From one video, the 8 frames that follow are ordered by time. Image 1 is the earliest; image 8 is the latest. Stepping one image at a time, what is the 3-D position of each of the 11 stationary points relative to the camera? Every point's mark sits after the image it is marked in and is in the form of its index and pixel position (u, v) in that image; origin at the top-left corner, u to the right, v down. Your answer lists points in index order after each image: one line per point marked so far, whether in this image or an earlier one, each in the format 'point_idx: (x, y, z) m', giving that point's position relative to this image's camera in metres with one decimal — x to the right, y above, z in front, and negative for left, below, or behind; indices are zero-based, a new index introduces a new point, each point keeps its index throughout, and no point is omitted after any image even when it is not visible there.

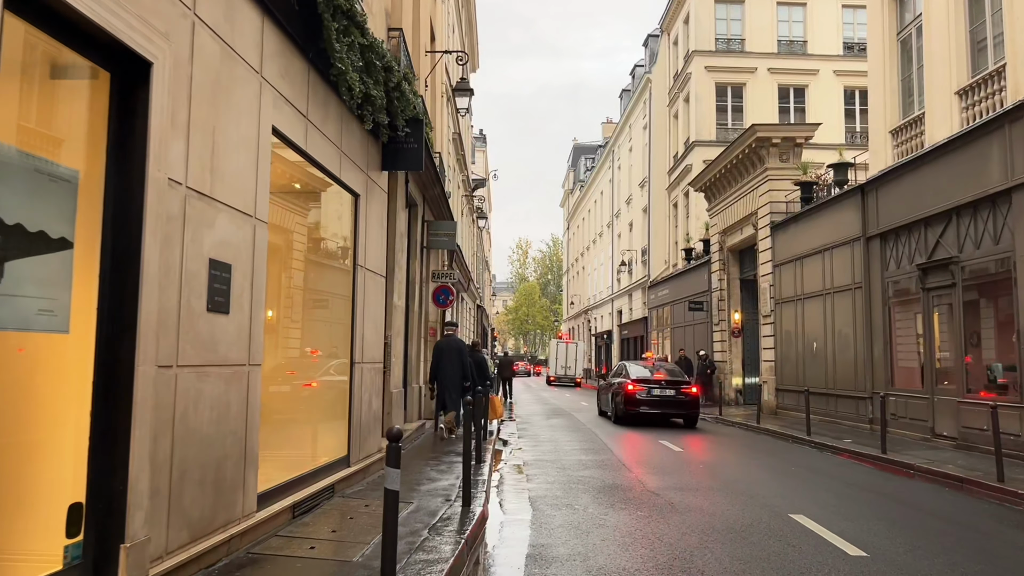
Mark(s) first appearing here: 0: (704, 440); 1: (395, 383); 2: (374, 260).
0: (+3.8, -2.9, +15.1) m
1: (-1.7, -1.4, +11.3) m
2: (-1.5, +0.3, +8.5) m
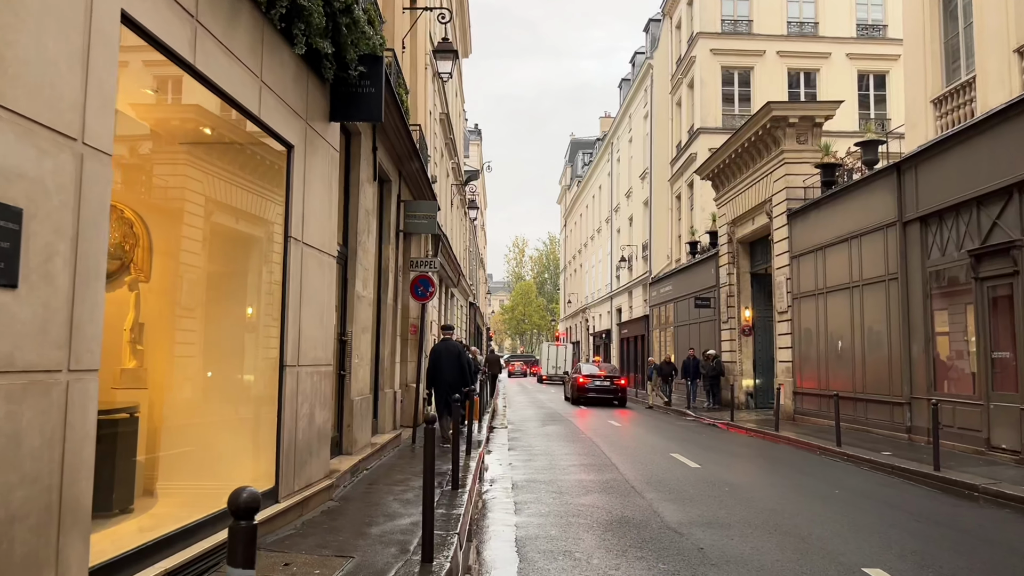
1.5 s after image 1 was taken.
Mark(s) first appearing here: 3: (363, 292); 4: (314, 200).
0: (+3.6, -2.8, +13.2) m
1: (-1.8, -1.2, +9.4) m
2: (-1.7, +0.4, +6.7) m
3: (-1.8, -0.1, +9.6) m
4: (-1.7, +0.7, +6.6) m
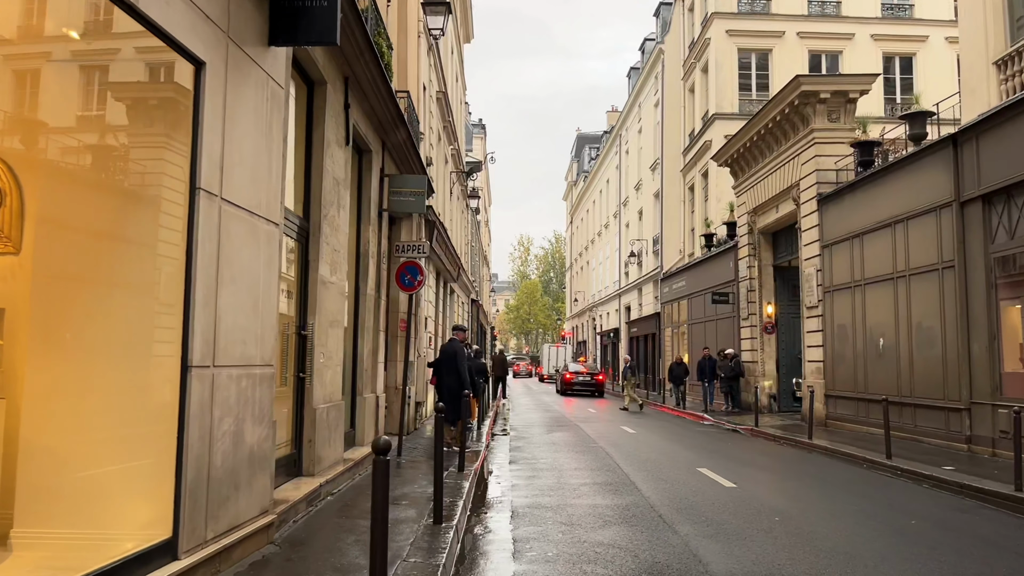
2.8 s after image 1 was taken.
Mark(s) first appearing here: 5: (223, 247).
0: (+3.6, -2.6, +11.5) m
1: (-1.8, -1.1, +7.7) m
2: (-1.7, +0.6, +5.0) m
3: (-1.8, +0.1, +7.9) m
4: (-1.7, +0.9, +4.9) m
5: (-1.7, +0.2, +4.6) m
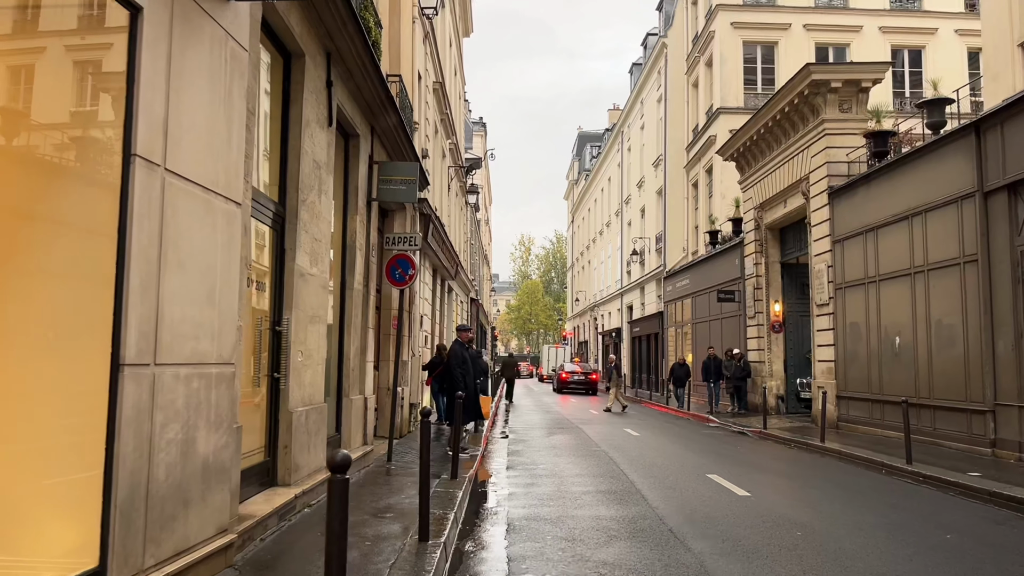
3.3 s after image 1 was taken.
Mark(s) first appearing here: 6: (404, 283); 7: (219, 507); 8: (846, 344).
0: (+3.6, -2.5, +10.9) m
1: (-1.9, -1.0, +7.1) m
2: (-1.7, +0.7, +4.3) m
3: (-1.9, +0.2, +7.3) m
4: (-1.7, +1.0, +4.3) m
5: (-1.8, +0.3, +4.0) m
6: (-1.4, +0.1, +9.9) m
7: (-1.7, -1.3, +4.6) m
8: (+6.7, -1.1, +15.7) m
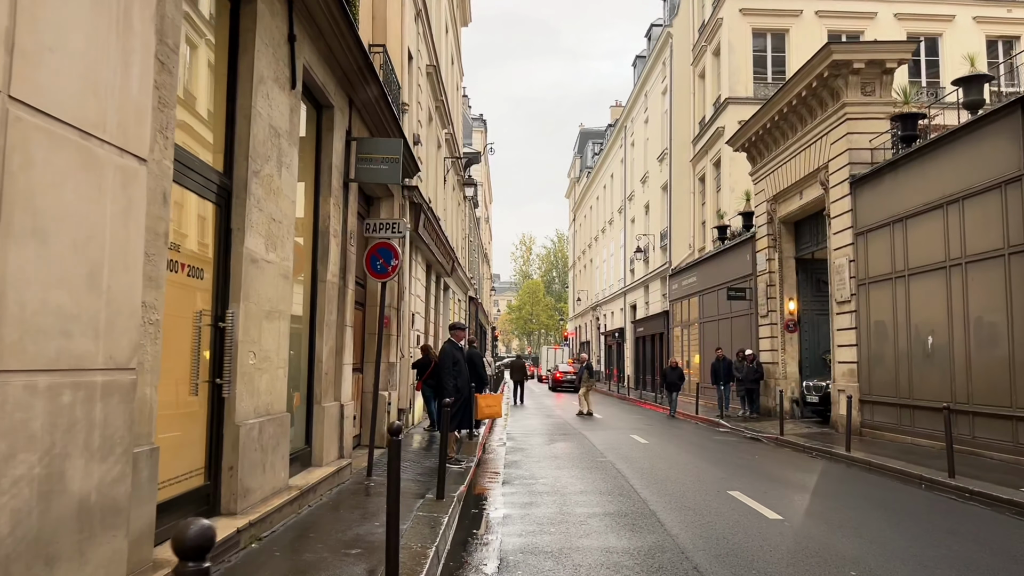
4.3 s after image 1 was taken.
0: (+3.5, -2.4, +9.7) m
1: (-1.9, -0.9, +6.0) m
2: (-1.8, +0.8, +3.2) m
3: (-1.9, +0.2, +6.2) m
4: (-1.8, +1.1, +3.2) m
5: (-1.8, +0.4, +2.8) m
6: (-1.4, +0.1, +8.8) m
7: (-1.8, -1.2, +3.4) m
8: (+6.7, -1.1, +14.6) m
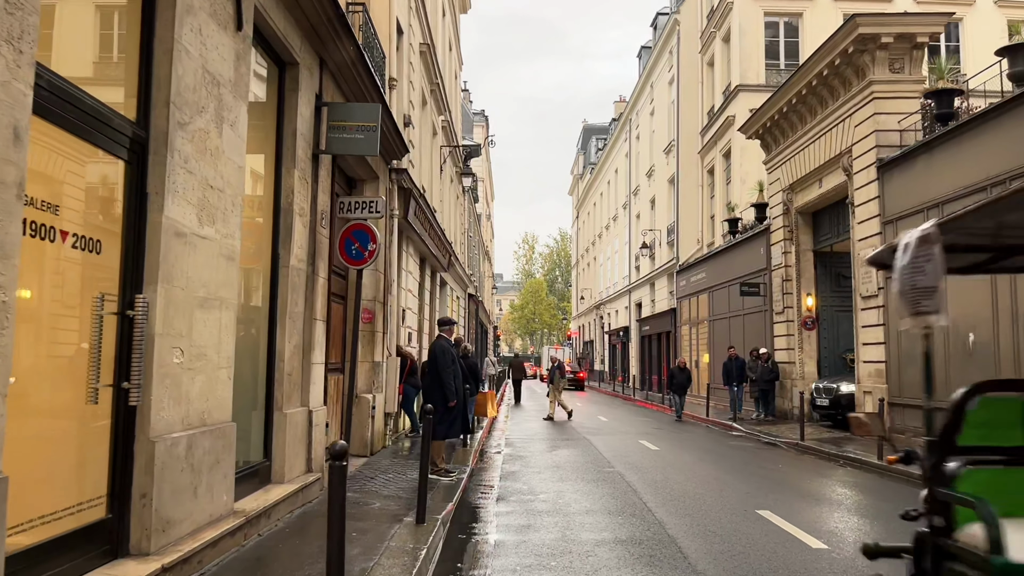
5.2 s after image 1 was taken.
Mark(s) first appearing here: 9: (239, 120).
0: (+3.5, -2.3, +8.6) m
1: (-2.0, -0.8, +4.8) m
2: (-1.8, +0.9, +2.1) m
3: (-2.0, +0.4, +5.0) m
4: (-1.9, +1.2, +2.0) m
5: (-1.9, +0.5, +1.7) m
6: (-1.5, +0.3, +7.7) m
7: (-1.8, -1.1, +2.3) m
8: (+6.7, -0.9, +13.4) m
9: (-1.9, +1.2, +5.5) m
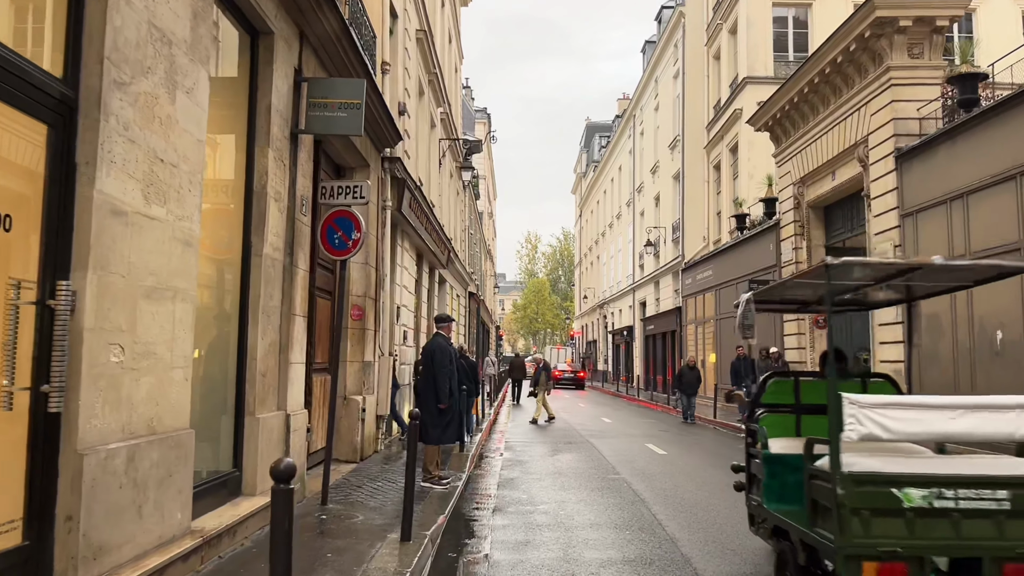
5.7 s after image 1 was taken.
0: (+3.5, -2.3, +7.9) m
1: (-2.0, -0.7, +4.2) m
2: (-1.9, +0.9, +1.4) m
3: (-2.0, +0.4, +4.4) m
4: (-1.9, +1.2, +1.4) m
5: (-1.9, +0.6, +1.0) m
6: (-1.5, +0.3, +7.0) m
7: (-1.9, -1.0, +1.7) m
8: (+6.7, -0.9, +12.7) m
9: (-2.0, +1.3, +4.9) m
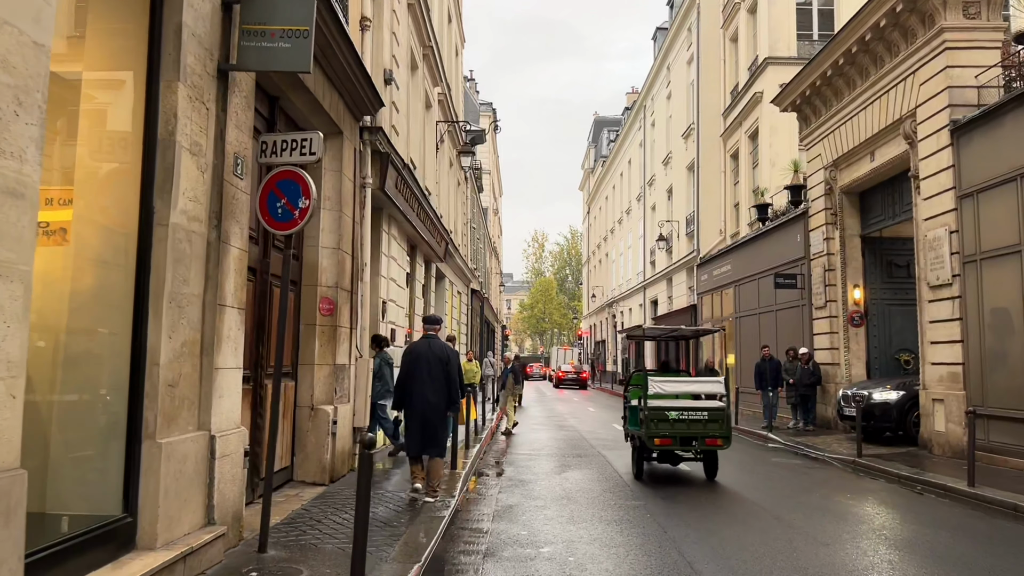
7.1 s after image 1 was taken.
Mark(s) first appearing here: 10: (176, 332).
0: (+3.4, -2.1, +6.3) m
1: (-2.1, -0.6, +2.6) m
2: (-2.0, +1.1, -0.2) m
3: (-2.1, +0.5, +2.8) m
4: (-2.0, +1.4, -0.2) m
5: (-2.0, +0.7, -0.5) m
6: (-1.5, +0.4, +5.4) m
7: (-2.0, -0.9, +0.1) m
8: (+6.7, -0.7, +11.1) m
9: (-2.0, +1.4, +3.3) m
10: (-2.1, -0.3, +4.7) m
